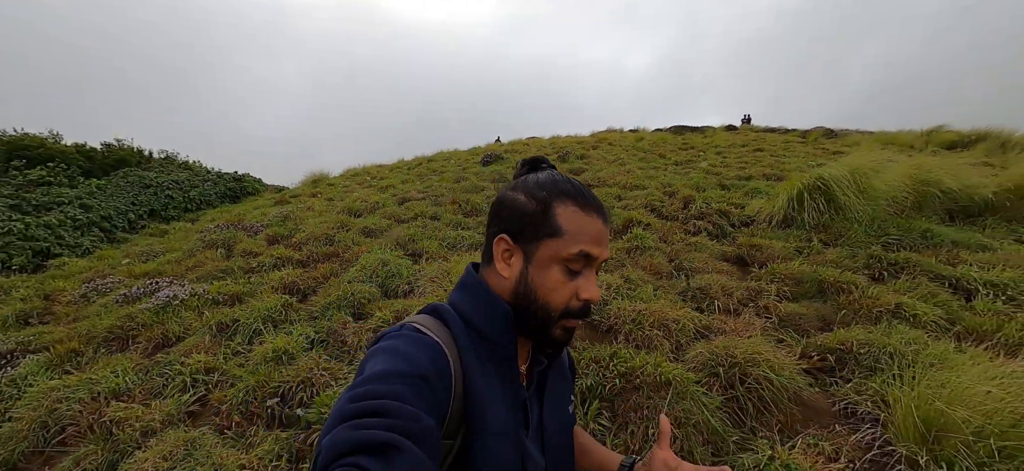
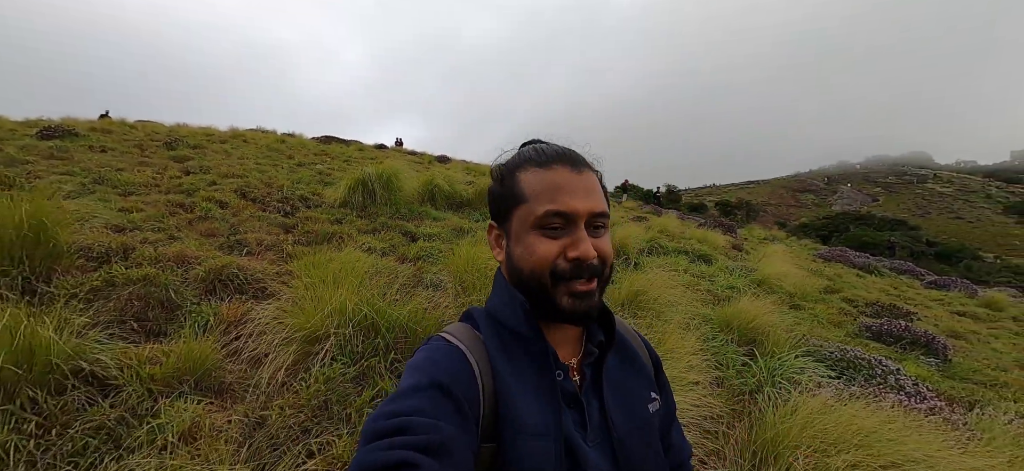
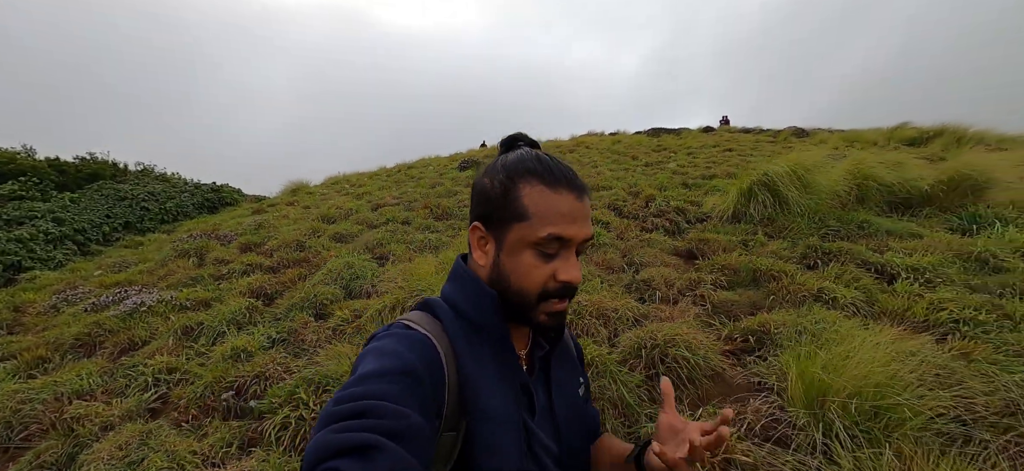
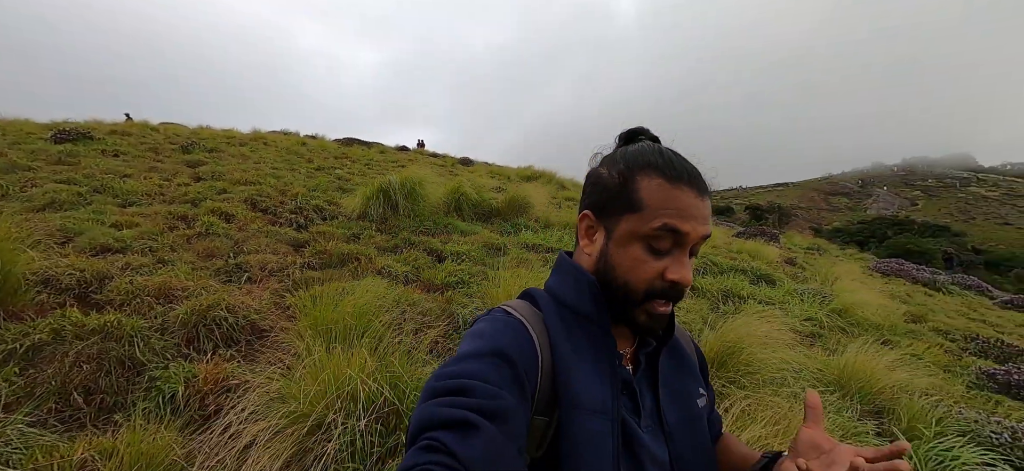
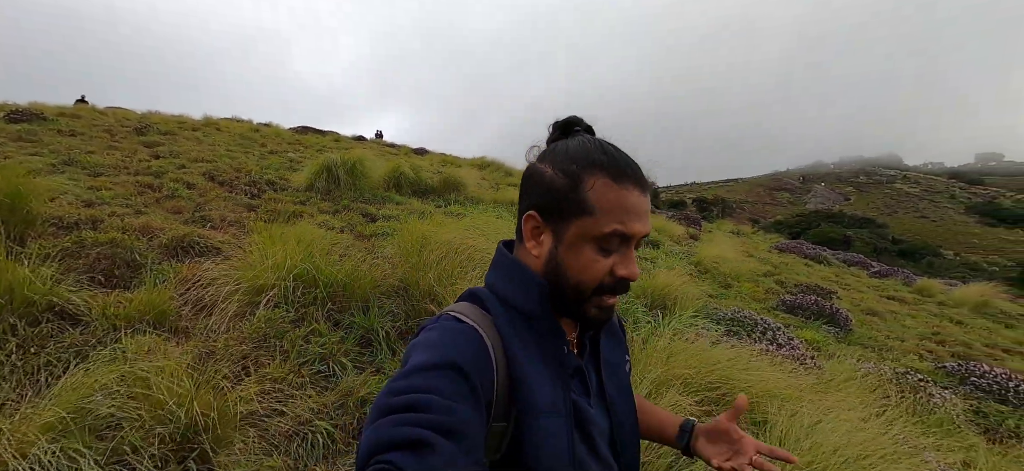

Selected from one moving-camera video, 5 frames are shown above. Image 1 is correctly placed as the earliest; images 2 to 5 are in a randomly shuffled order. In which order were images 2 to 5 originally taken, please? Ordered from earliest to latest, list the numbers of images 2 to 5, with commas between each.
3, 4, 2, 5
